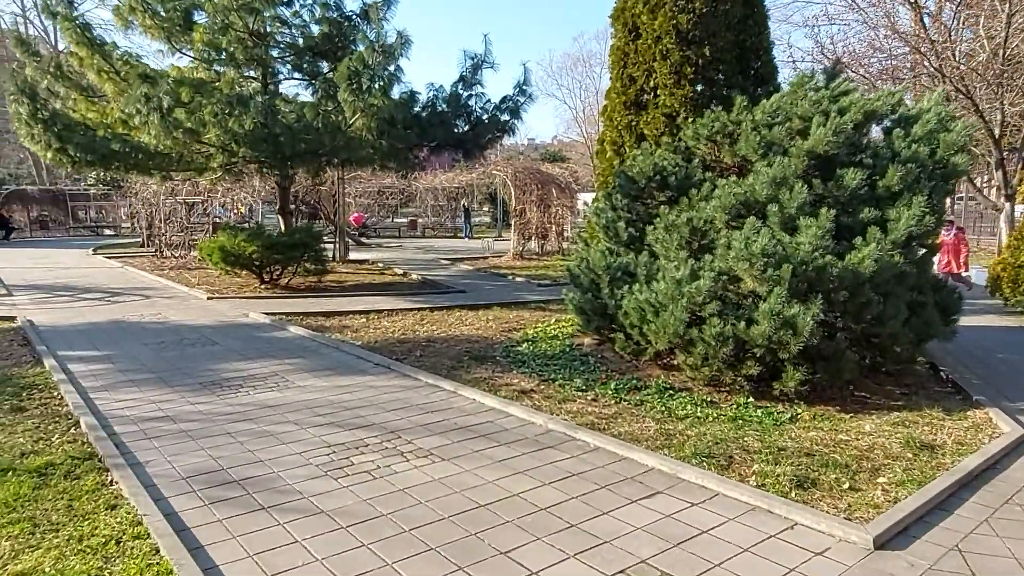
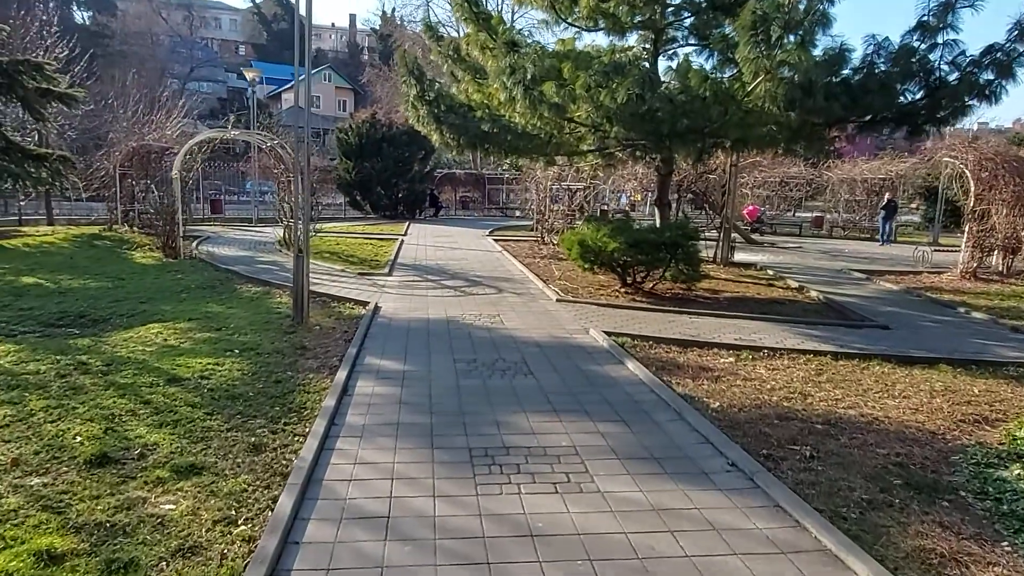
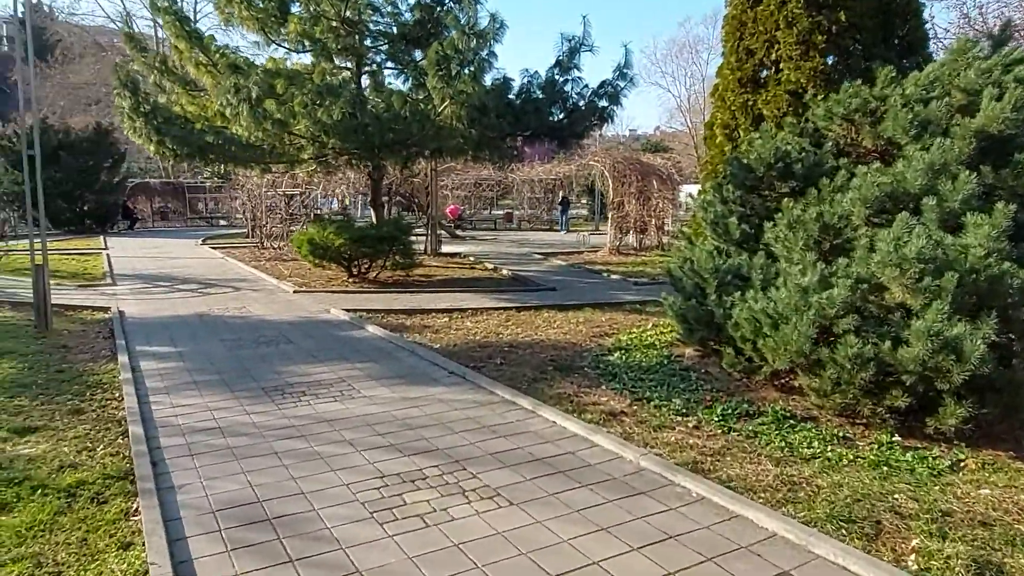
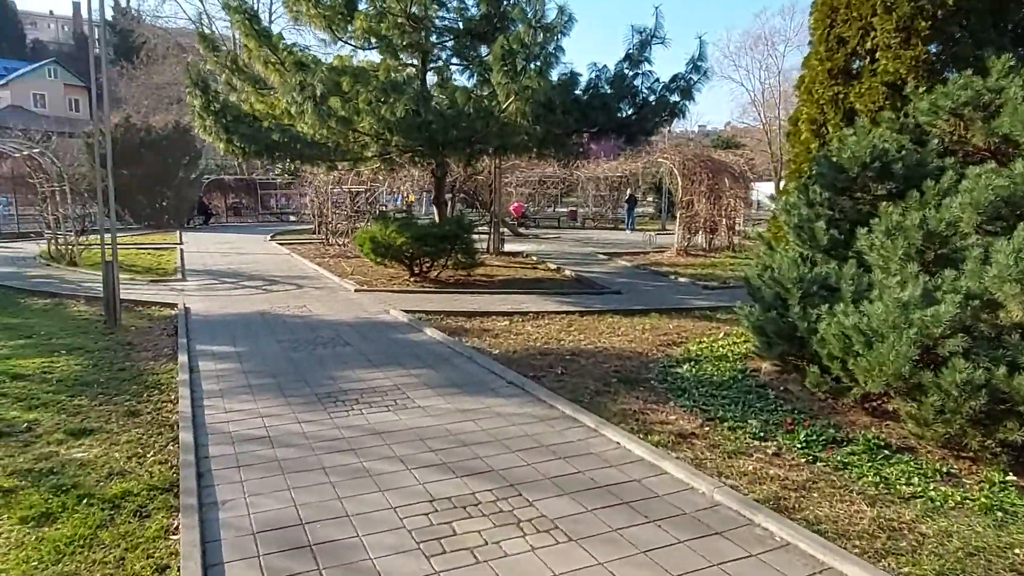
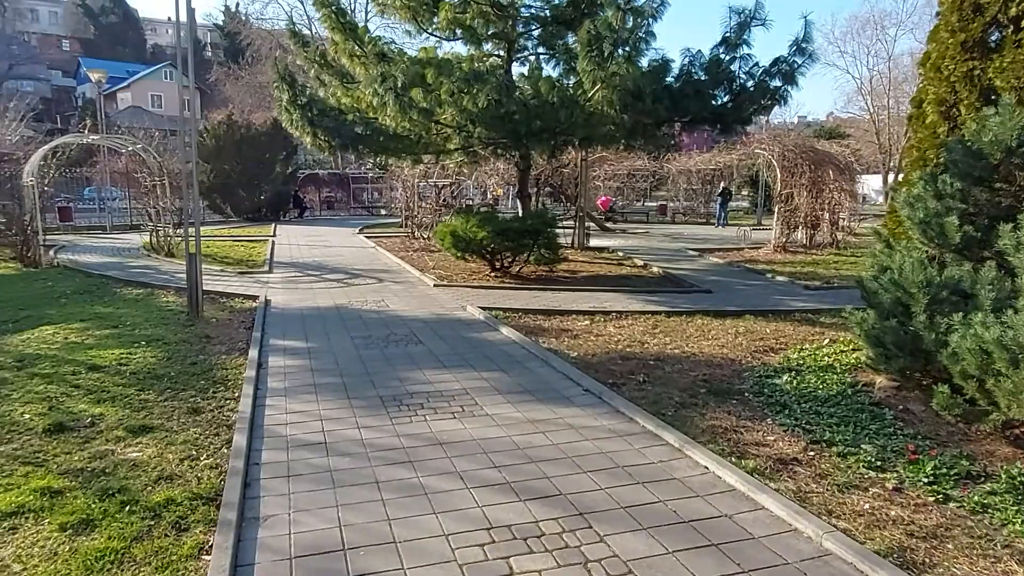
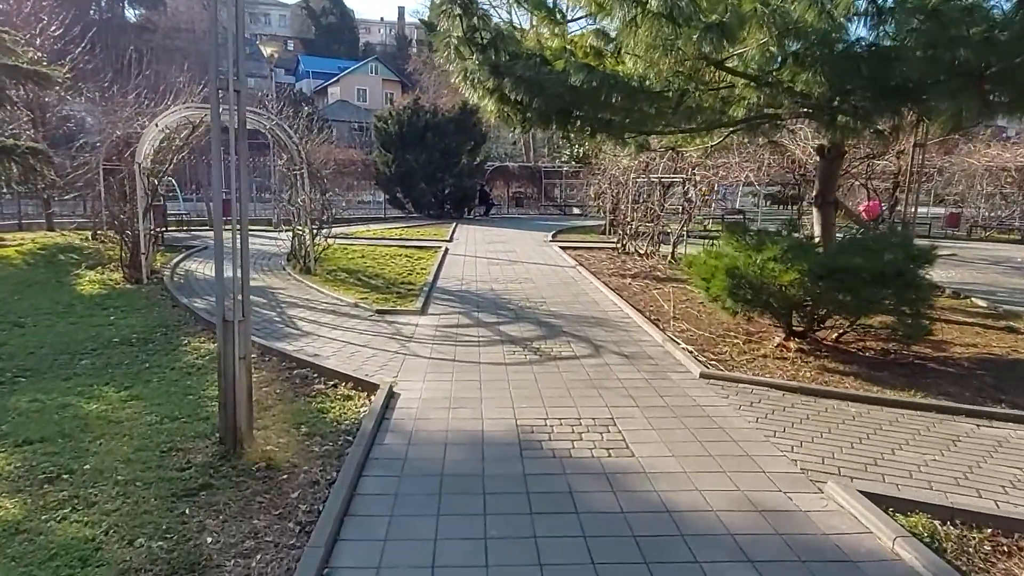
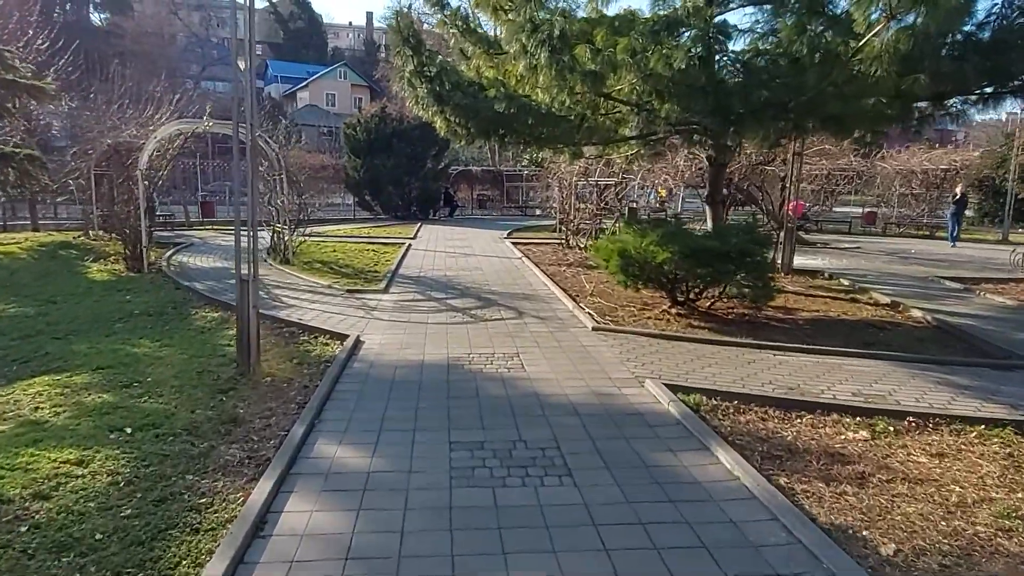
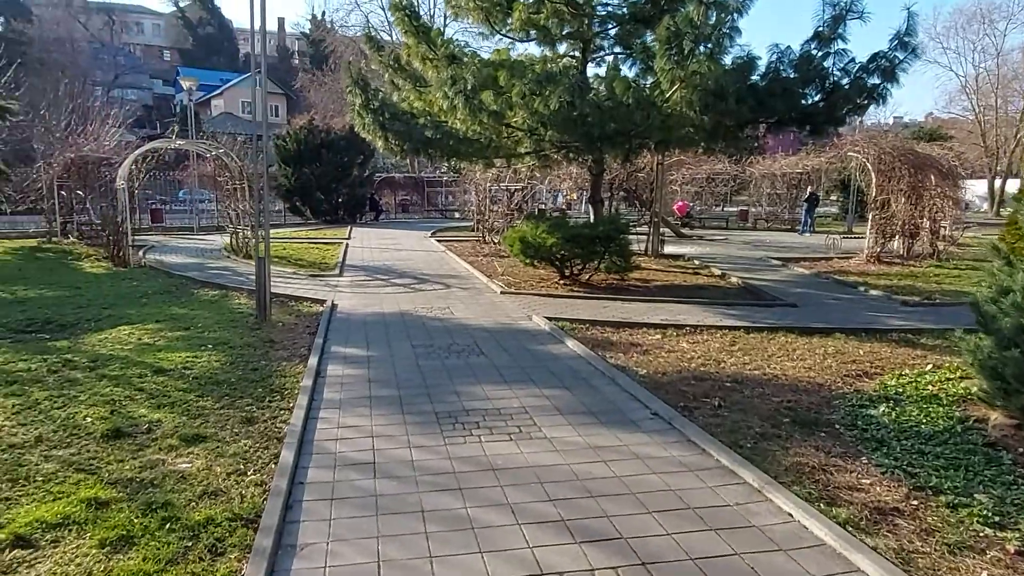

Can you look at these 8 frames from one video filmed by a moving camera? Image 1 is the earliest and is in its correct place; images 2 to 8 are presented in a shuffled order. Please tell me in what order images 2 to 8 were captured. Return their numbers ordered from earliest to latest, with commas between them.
3, 4, 5, 8, 2, 7, 6
